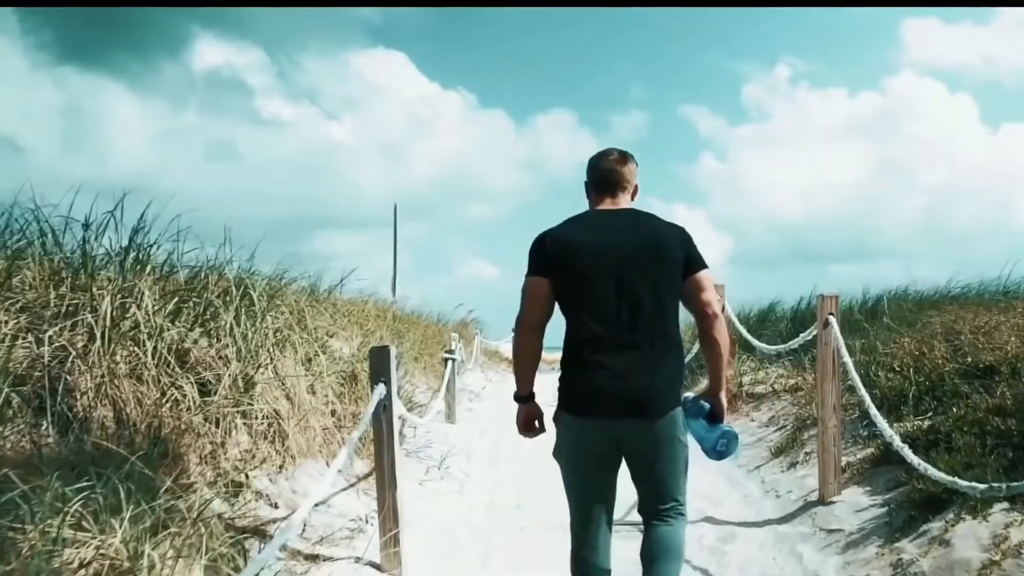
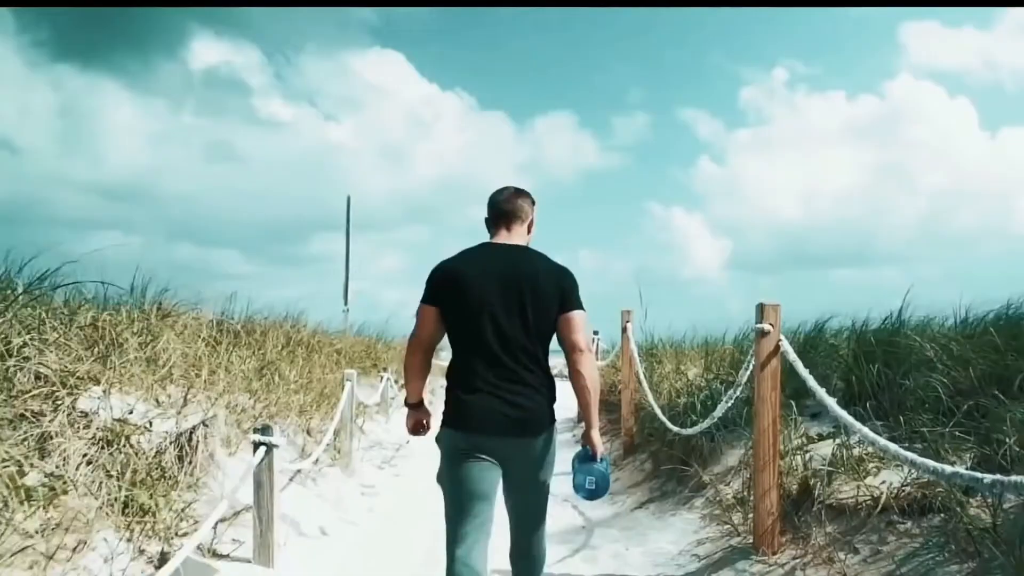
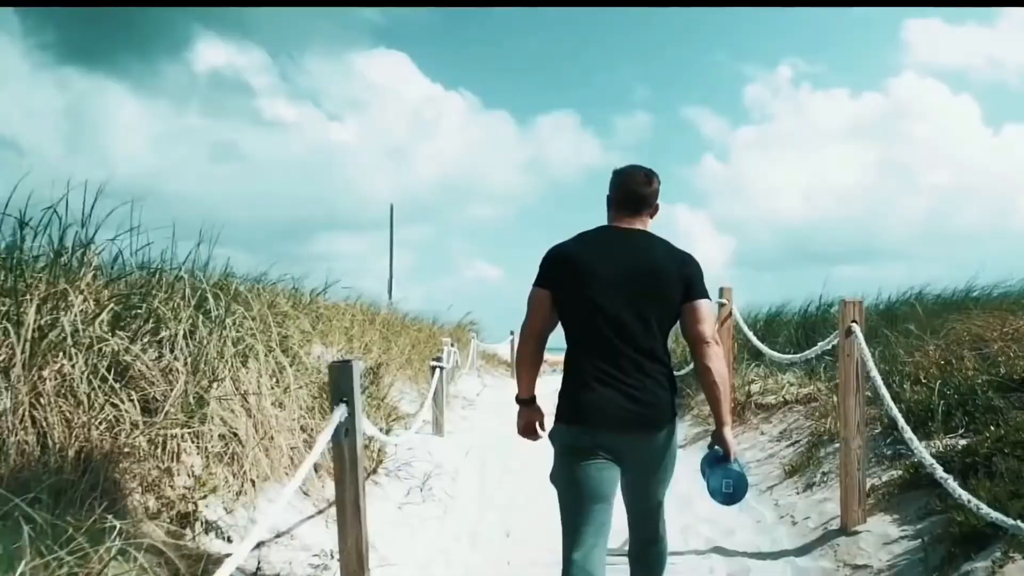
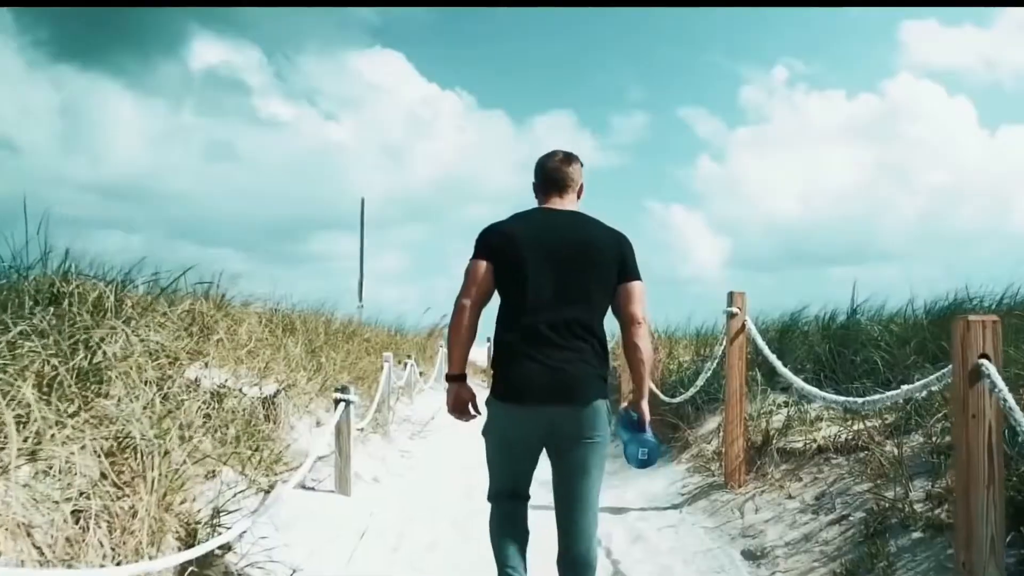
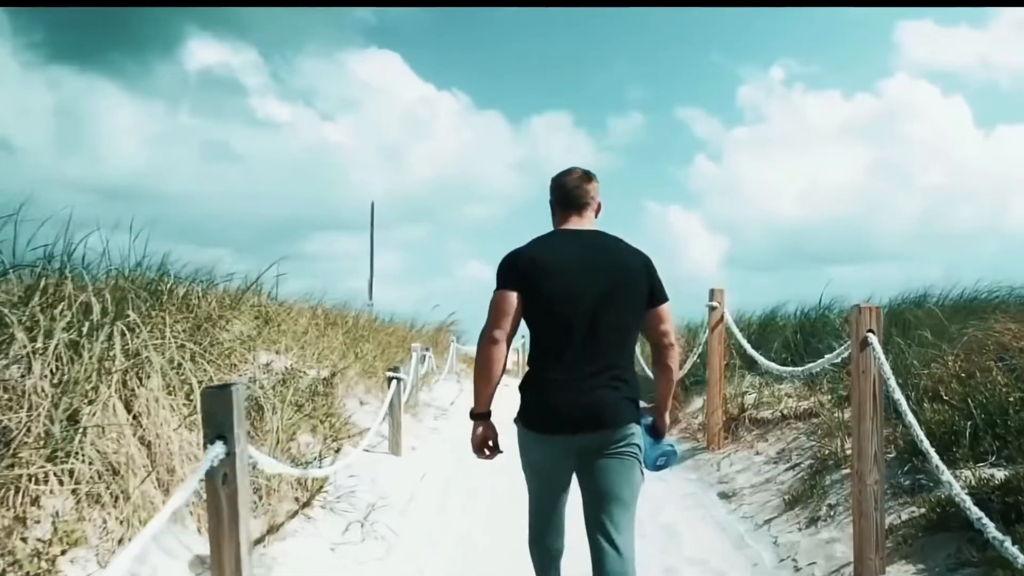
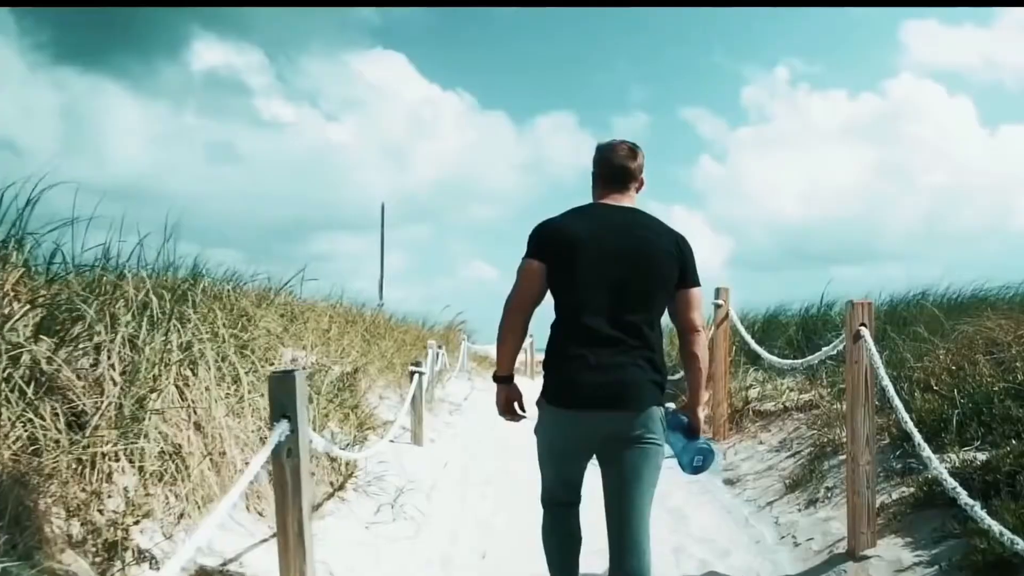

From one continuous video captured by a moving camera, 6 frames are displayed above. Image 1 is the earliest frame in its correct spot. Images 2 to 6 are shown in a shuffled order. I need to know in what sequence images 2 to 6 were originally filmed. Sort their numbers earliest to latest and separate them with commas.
3, 6, 5, 4, 2
